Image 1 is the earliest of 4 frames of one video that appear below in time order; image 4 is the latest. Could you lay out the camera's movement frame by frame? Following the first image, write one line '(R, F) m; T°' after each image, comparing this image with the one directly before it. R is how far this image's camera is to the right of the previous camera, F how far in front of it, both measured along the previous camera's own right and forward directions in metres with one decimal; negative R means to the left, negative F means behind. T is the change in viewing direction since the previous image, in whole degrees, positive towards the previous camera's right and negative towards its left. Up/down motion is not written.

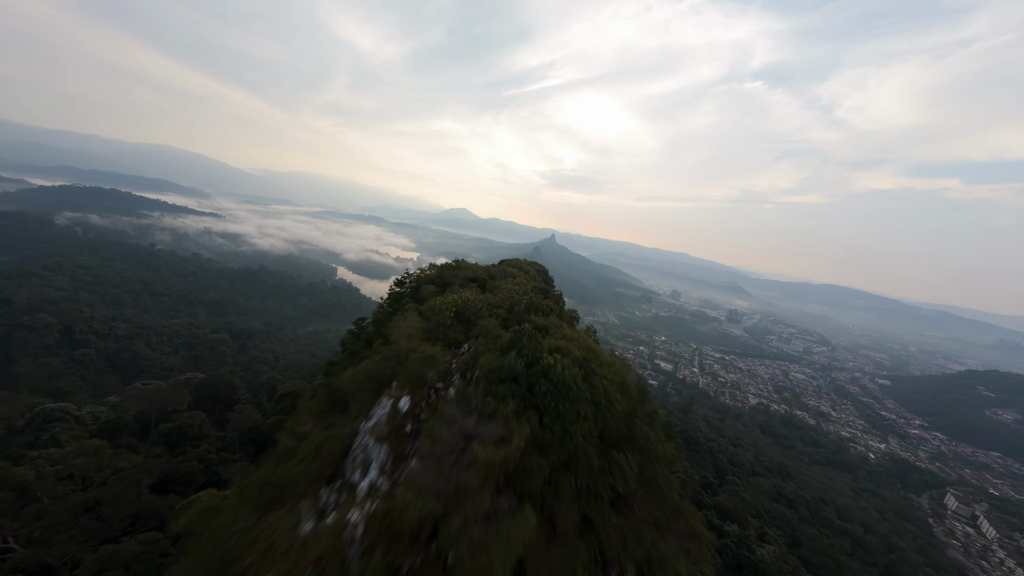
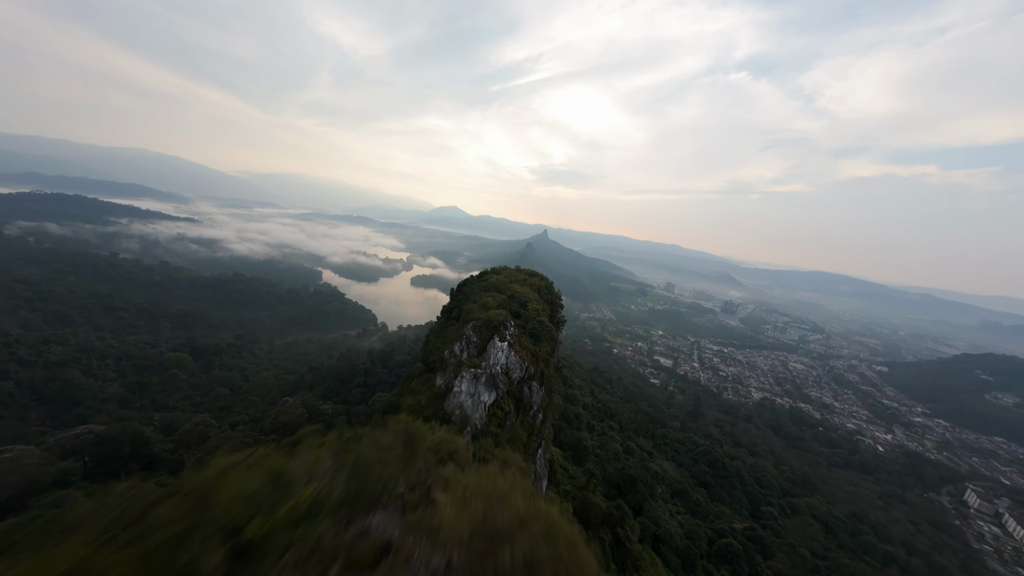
(0.0, +2.7) m; +1°
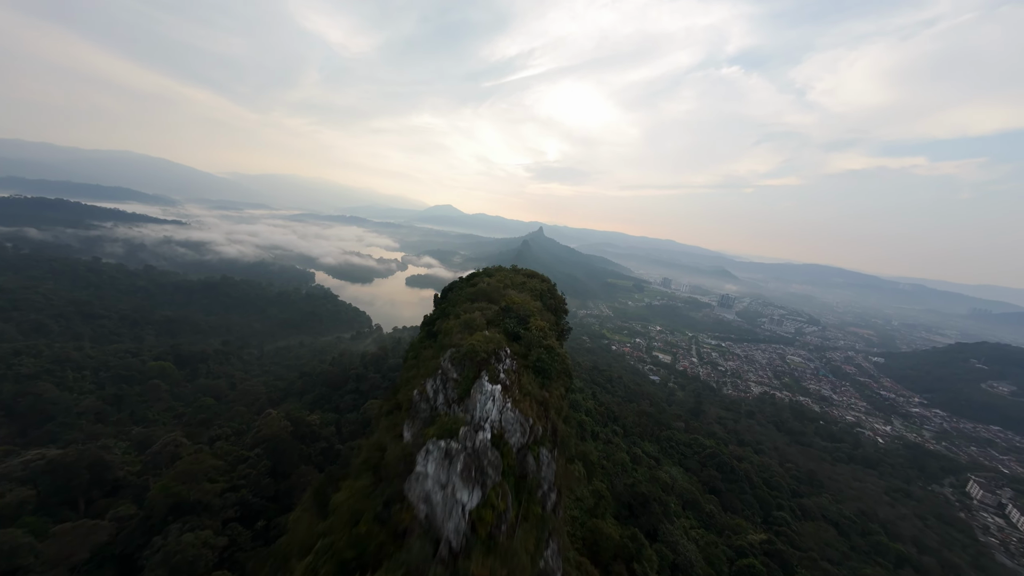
(0.0, +0.8) m; +1°
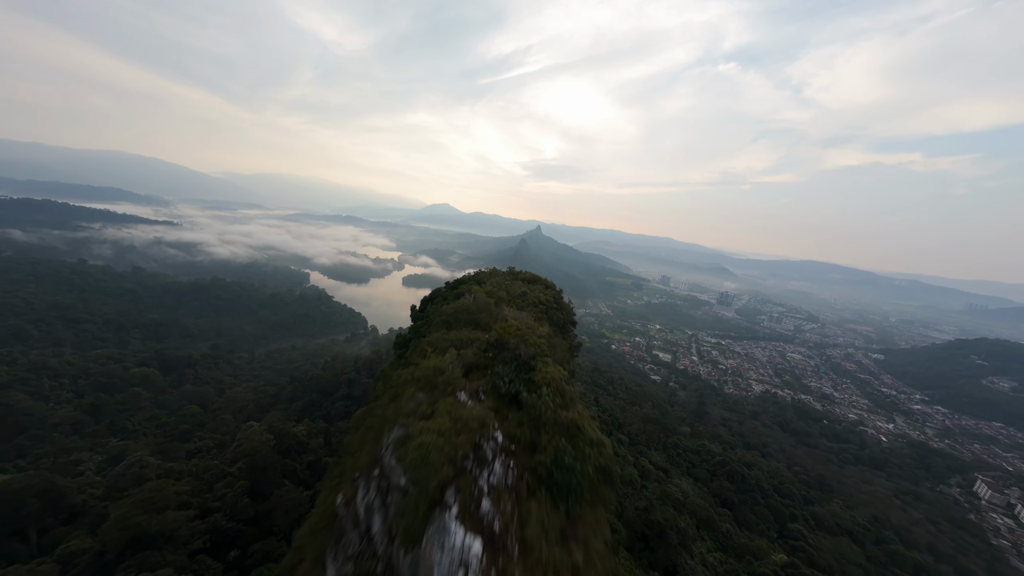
(0.0, +0.9) m; 0°
